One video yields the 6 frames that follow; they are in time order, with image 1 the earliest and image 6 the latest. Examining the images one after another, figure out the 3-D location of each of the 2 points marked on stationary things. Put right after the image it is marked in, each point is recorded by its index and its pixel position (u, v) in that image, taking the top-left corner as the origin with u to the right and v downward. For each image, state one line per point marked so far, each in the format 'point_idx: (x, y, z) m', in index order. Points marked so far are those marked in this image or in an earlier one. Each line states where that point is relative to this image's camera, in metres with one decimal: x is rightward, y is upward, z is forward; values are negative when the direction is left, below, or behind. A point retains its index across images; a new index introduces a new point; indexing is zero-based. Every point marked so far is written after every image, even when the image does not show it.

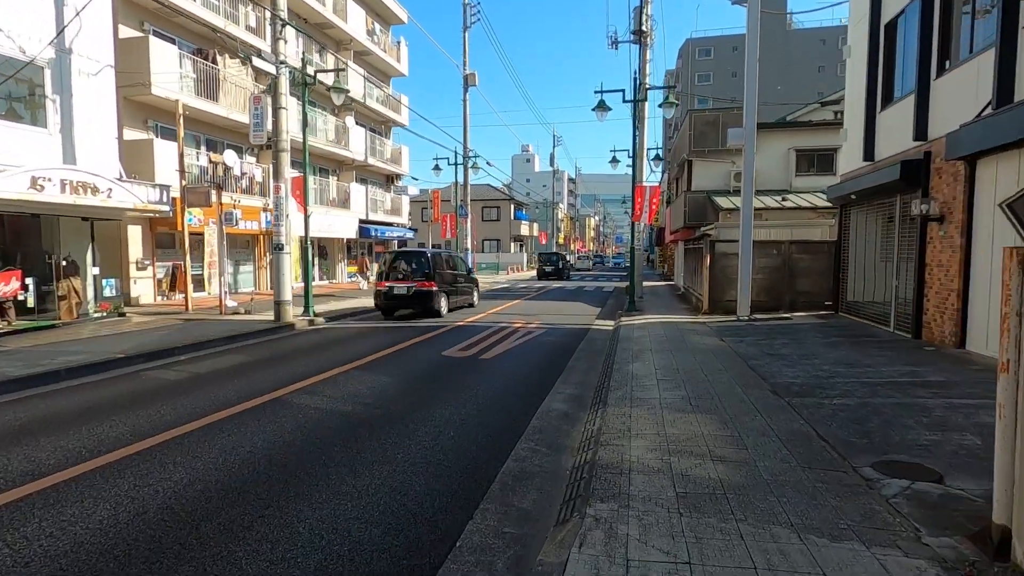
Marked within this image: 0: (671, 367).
0: (+2.4, -1.2, +8.0) m
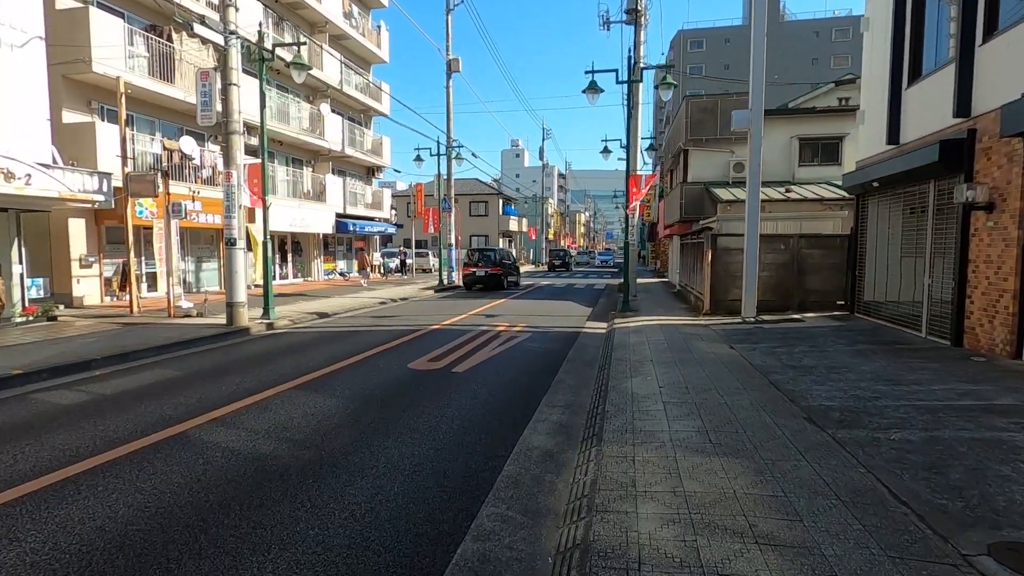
0: (+2.0, -1.2, +6.7) m
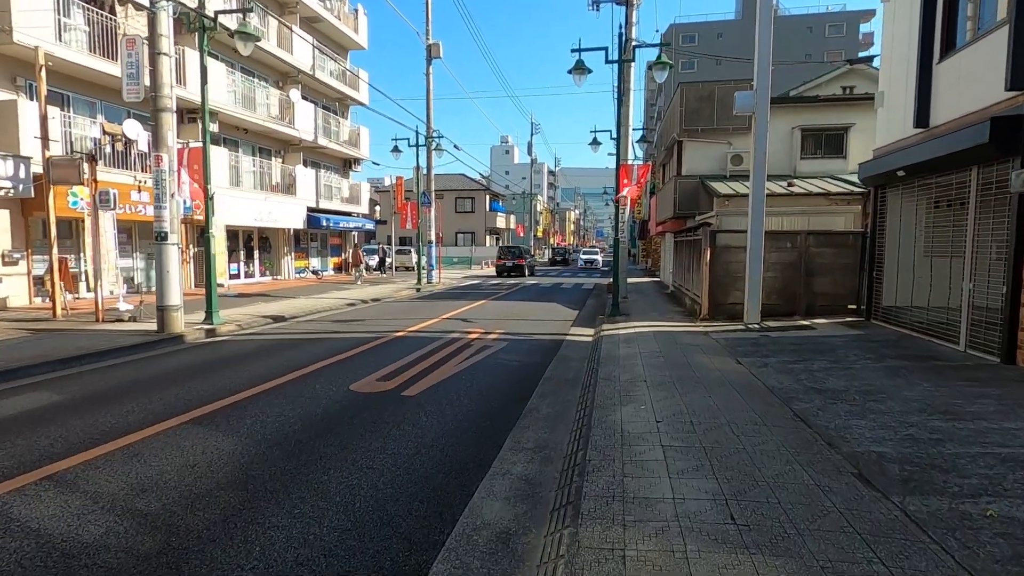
0: (+1.6, -1.2, +5.3) m
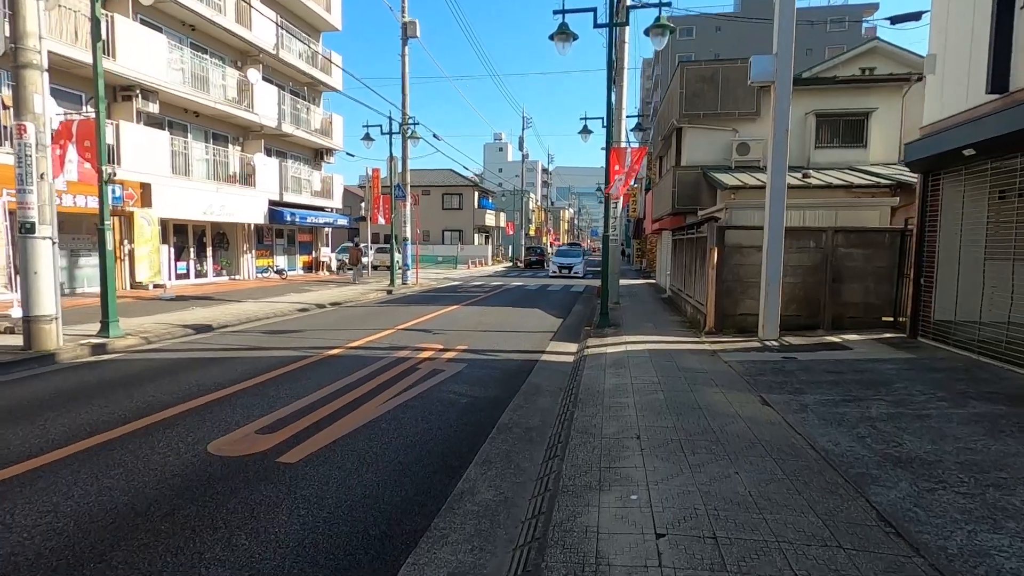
0: (+1.1, -1.4, +3.2) m
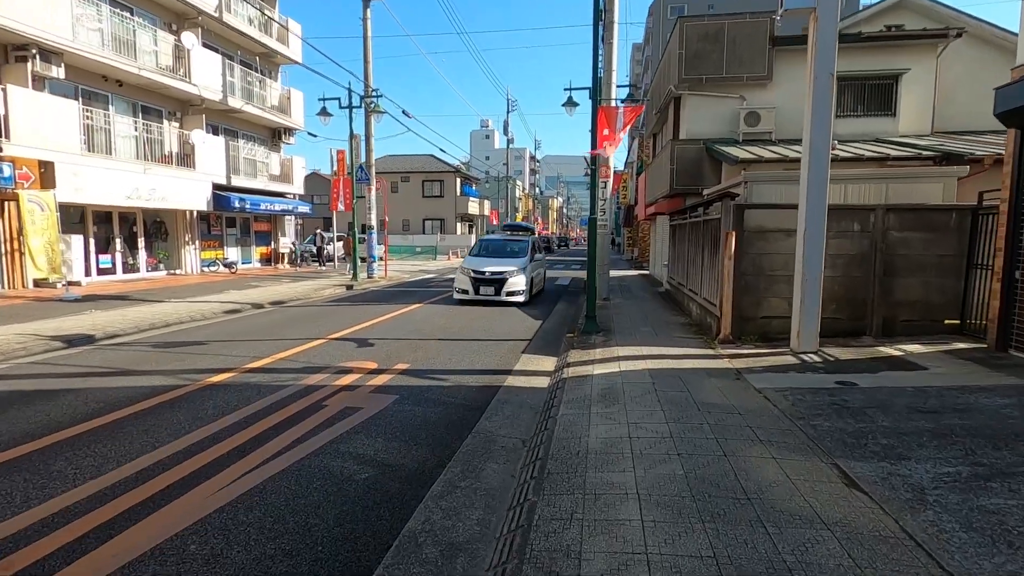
0: (+0.6, -1.5, +0.9) m
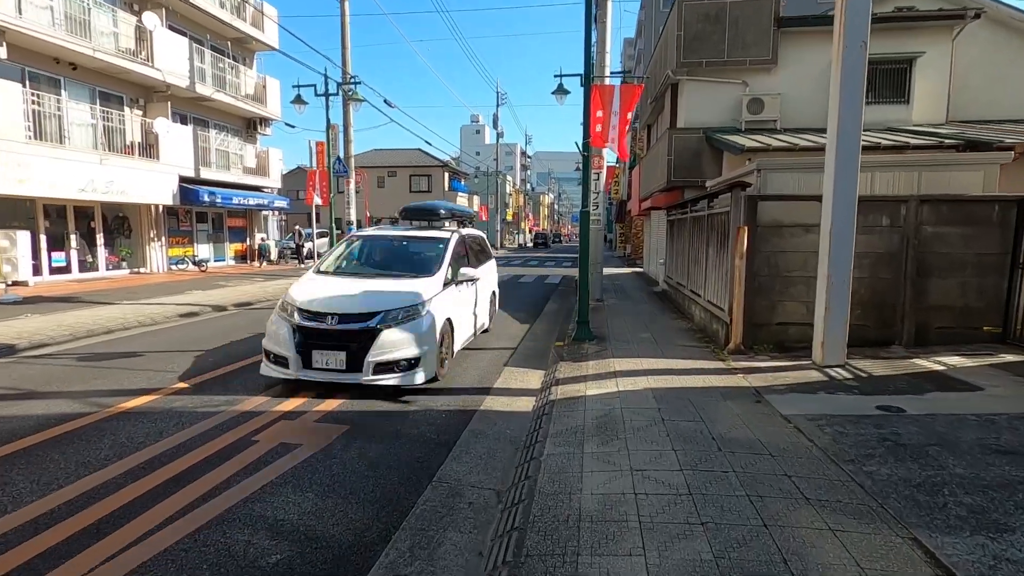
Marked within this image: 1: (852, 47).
0: (+0.5, -1.6, -0.1) m
1: (+3.7, +2.7, +6.0) m
